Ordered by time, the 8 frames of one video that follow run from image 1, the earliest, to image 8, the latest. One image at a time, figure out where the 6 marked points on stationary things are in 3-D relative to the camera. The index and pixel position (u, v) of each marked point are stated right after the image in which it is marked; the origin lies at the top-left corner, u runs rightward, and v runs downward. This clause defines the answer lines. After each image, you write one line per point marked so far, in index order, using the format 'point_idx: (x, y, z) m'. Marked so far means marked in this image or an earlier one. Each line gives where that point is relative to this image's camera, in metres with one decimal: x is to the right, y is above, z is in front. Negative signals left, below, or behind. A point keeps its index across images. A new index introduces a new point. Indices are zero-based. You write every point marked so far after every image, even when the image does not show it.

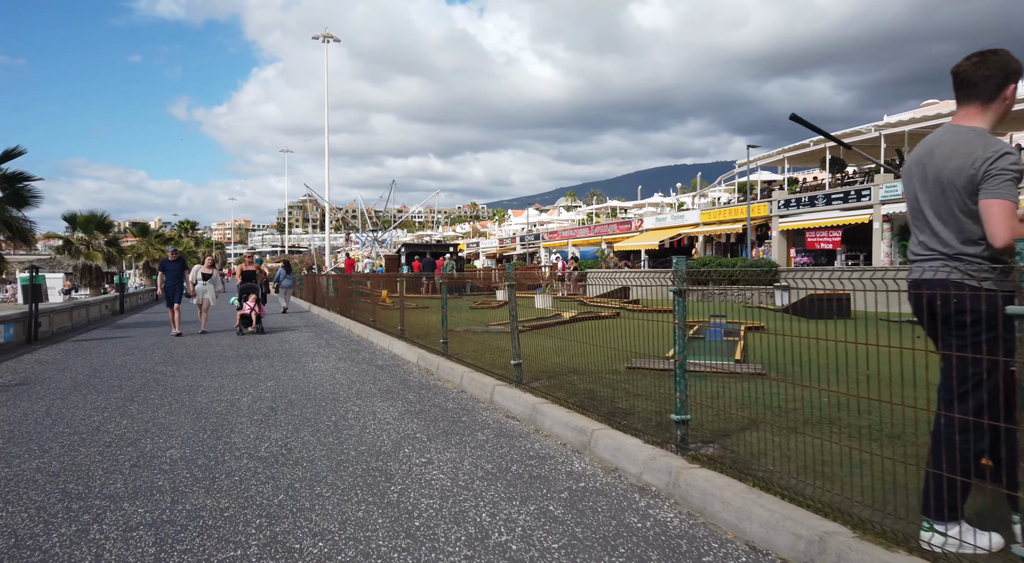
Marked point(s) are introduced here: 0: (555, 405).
0: (+0.4, -1.2, +5.5) m
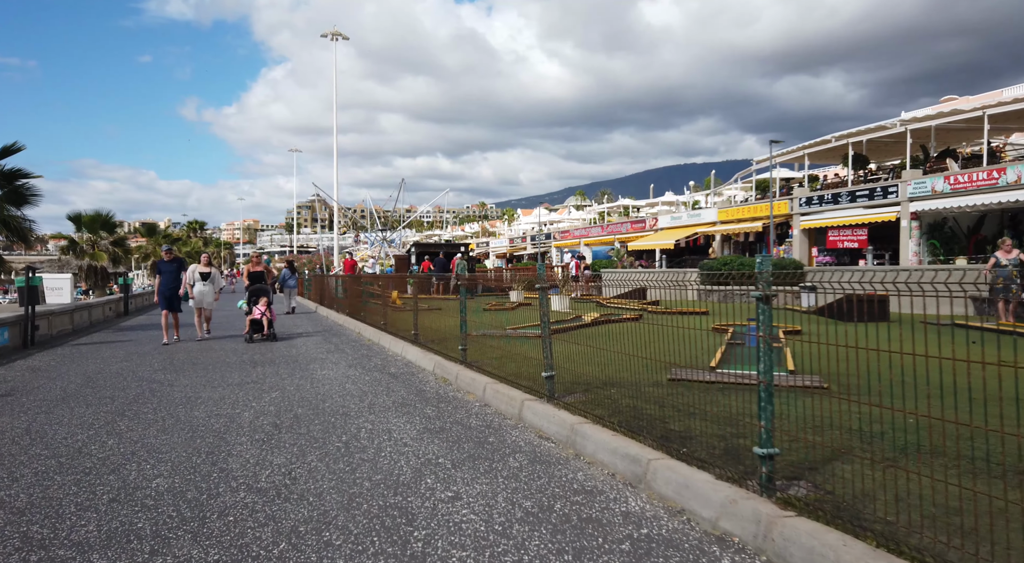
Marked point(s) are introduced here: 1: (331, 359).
0: (+0.7, -1.2, +4.8) m
1: (-3.2, -1.4, +10.2) m
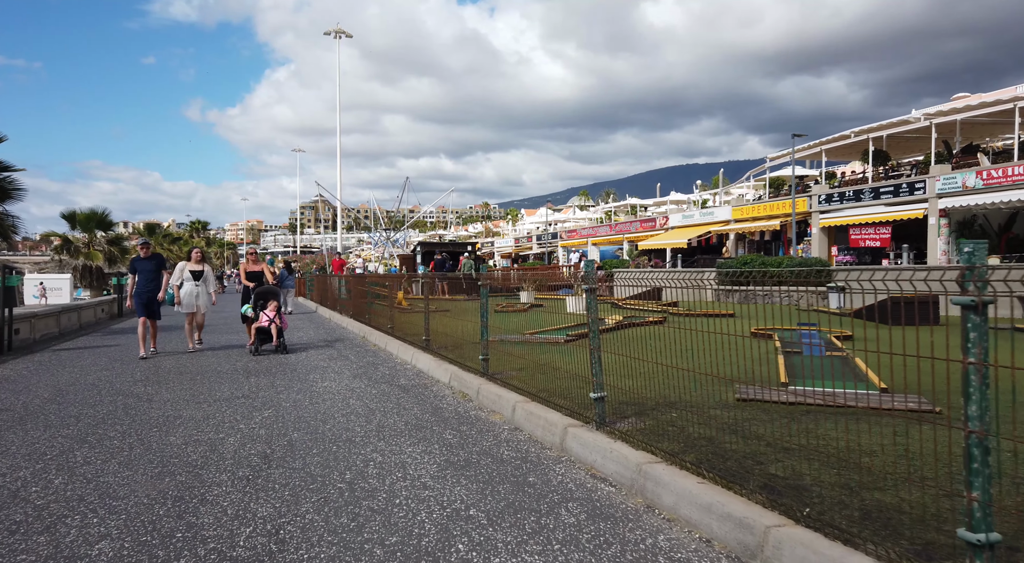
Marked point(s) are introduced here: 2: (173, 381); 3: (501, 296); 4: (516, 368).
0: (+1.0, -1.2, +3.7) m
1: (-2.8, -1.4, +9.2) m
2: (-4.8, -1.4, +8.1) m
3: (-0.2, -0.2, +7.7) m
4: (+0.1, -1.1, +7.2) m
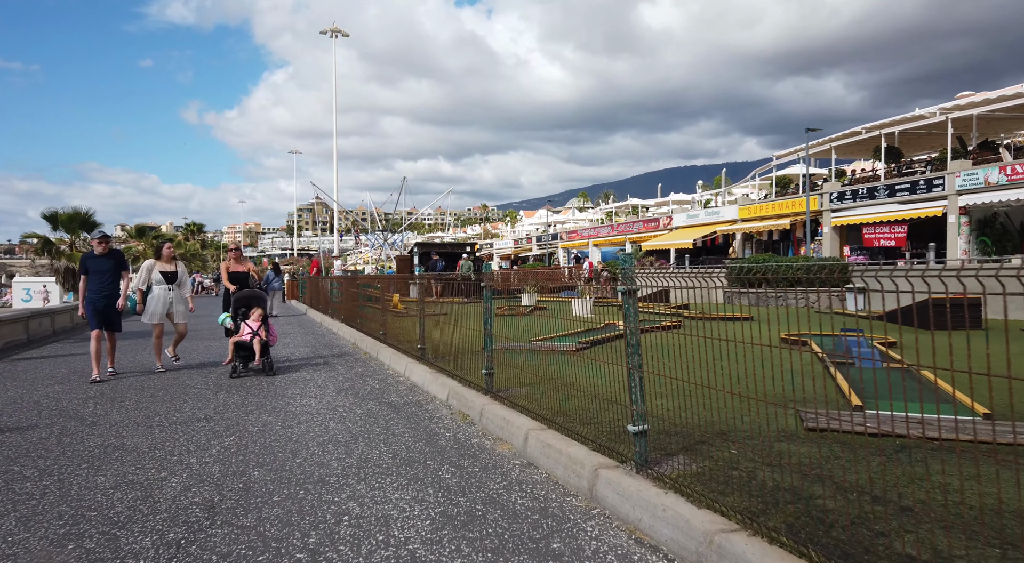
0: (+1.1, -1.2, +2.7) m
1: (-2.8, -1.4, +8.1) m
2: (-4.7, -1.4, +7.1) m
3: (-0.1, -0.2, +6.7) m
4: (+0.1, -1.1, +6.1) m
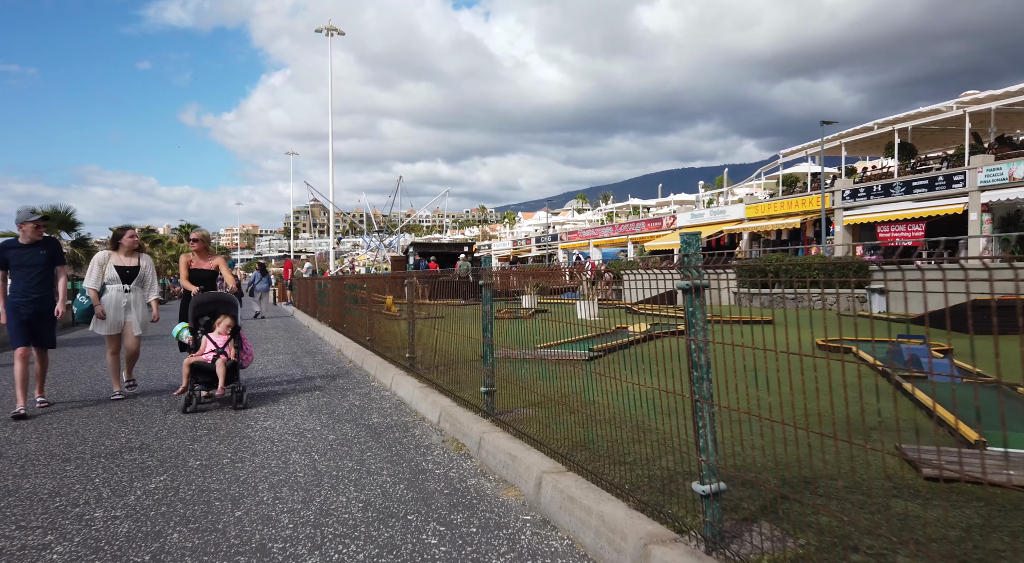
0: (+1.2, -1.1, +1.5) m
1: (-2.7, -1.4, +7.0) m
2: (-4.6, -1.4, +5.9) m
3: (-0.1, -0.2, +5.6) m
4: (+0.2, -1.1, +5.0) m
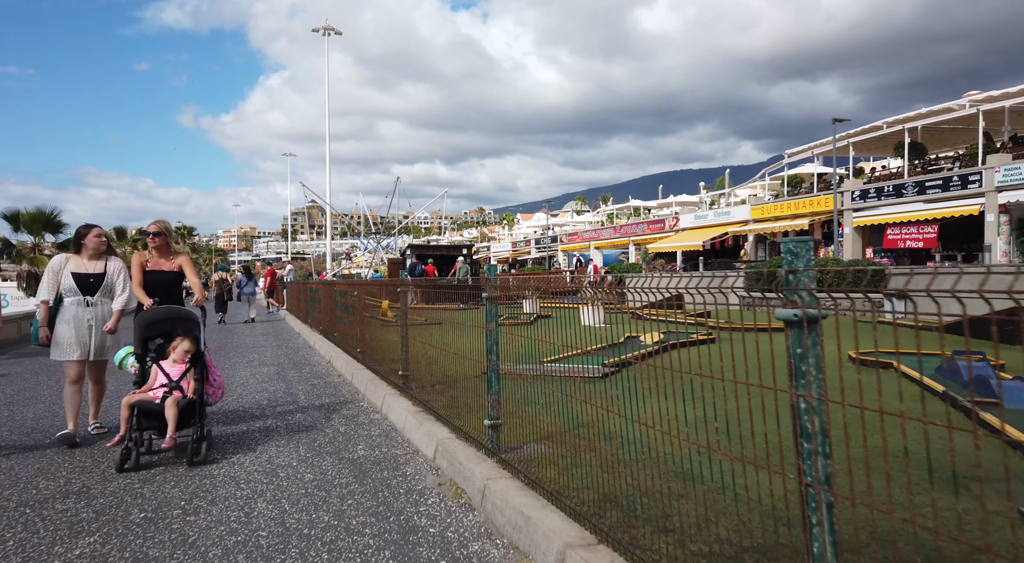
0: (+1.3, -1.2, +0.8) m
1: (-2.7, -1.5, +6.2) m
2: (-4.6, -1.5, +5.1) m
3: (0.0, -0.3, +4.8) m
4: (+0.3, -1.2, +4.2) m
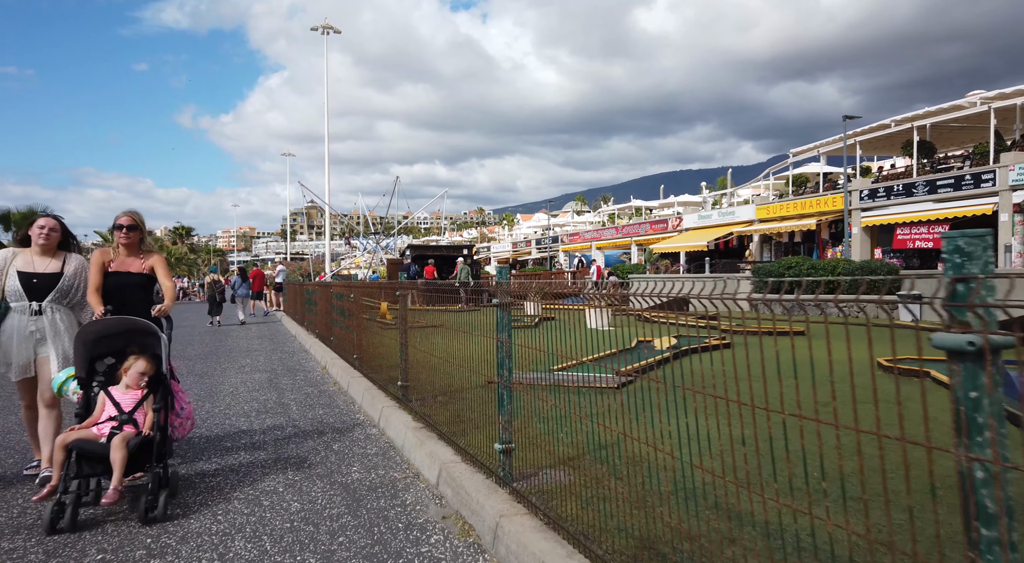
0: (+1.4, -1.3, +0.2) m
1: (-2.6, -1.5, +5.7) m
2: (-4.5, -1.5, +4.6) m
3: (+0.1, -0.3, +4.3) m
4: (+0.4, -1.2, +3.7) m
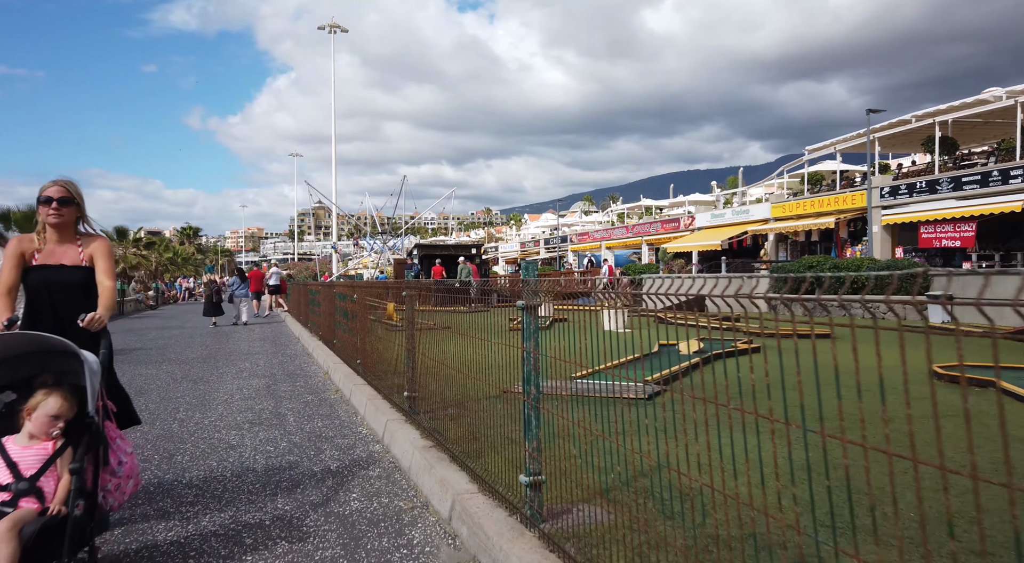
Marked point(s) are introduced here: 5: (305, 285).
0: (+1.5, -1.2, -0.4) m
1: (-2.4, -1.5, +5.0) m
2: (-4.3, -1.5, +4.0) m
3: (+0.2, -0.3, +3.6) m
4: (+0.5, -1.2, +3.0) m
5: (-5.8, -0.1, +16.3) m
